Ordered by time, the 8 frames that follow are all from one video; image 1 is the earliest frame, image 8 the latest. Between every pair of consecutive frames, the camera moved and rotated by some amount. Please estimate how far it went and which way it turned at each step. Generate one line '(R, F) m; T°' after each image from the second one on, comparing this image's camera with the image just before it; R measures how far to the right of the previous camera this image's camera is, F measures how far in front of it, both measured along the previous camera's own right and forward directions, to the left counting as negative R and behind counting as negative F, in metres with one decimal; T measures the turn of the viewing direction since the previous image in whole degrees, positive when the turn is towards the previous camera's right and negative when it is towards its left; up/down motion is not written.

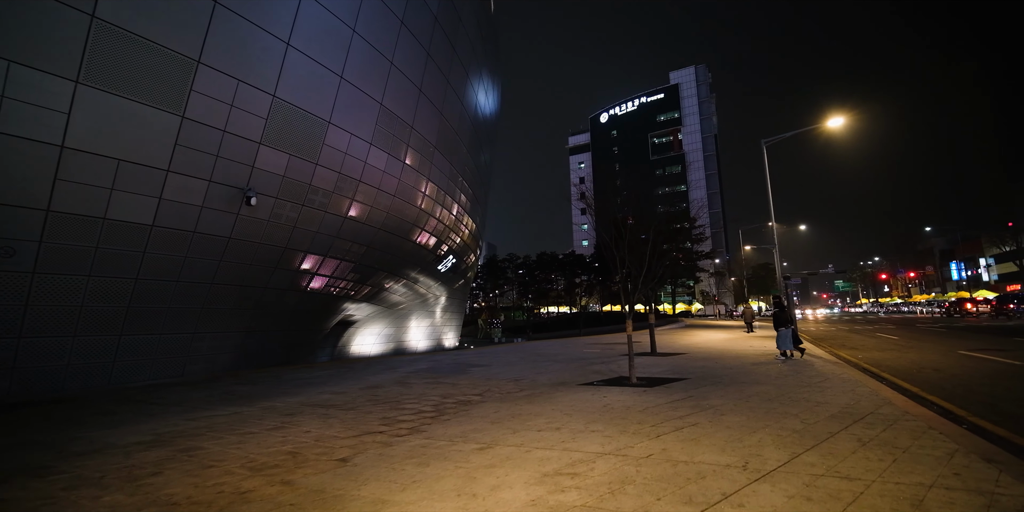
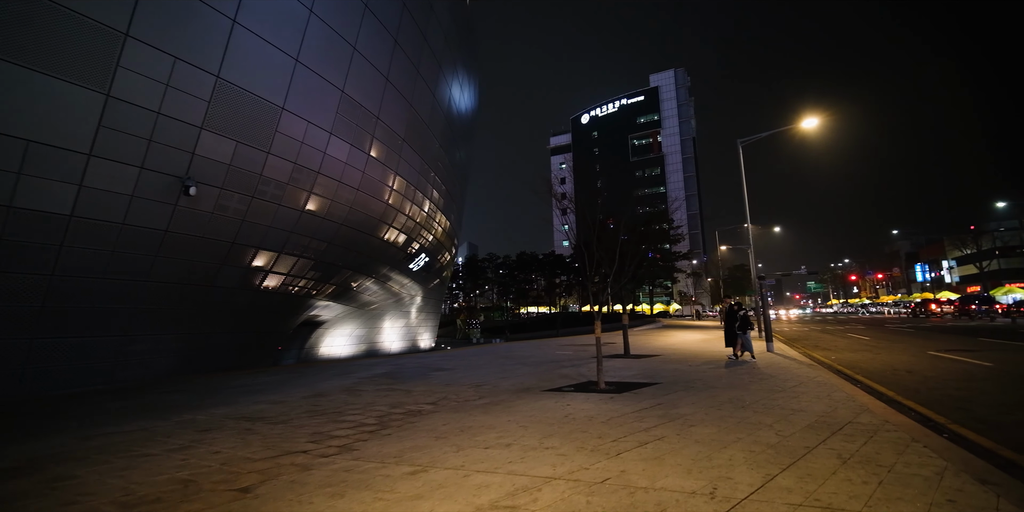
(+0.3, +0.6) m; +2°
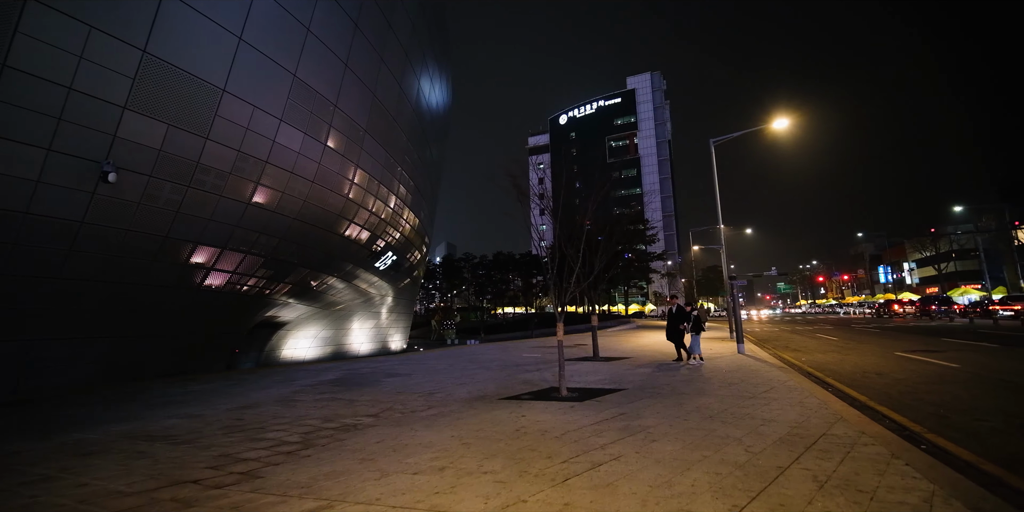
(+0.3, +0.6) m; +3°
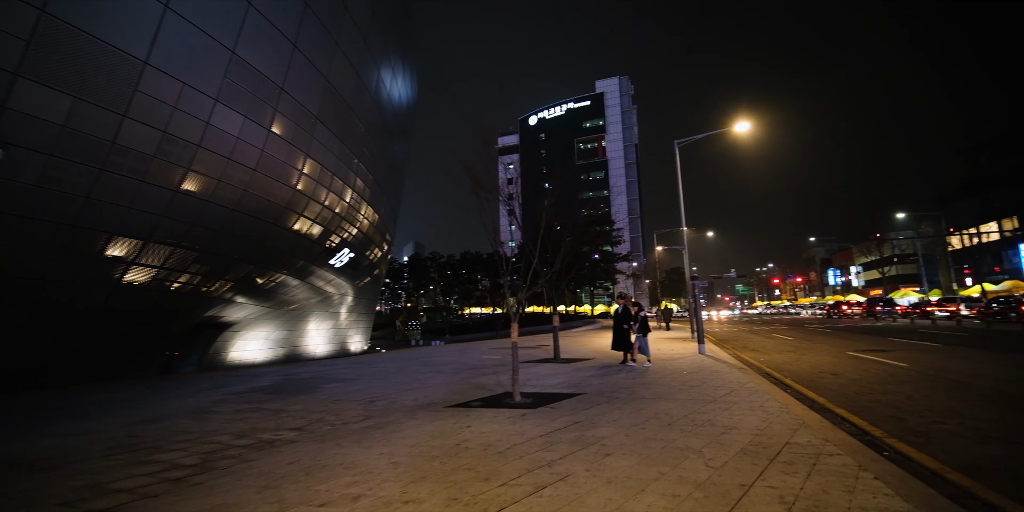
(+0.3, +0.6) m; +4°
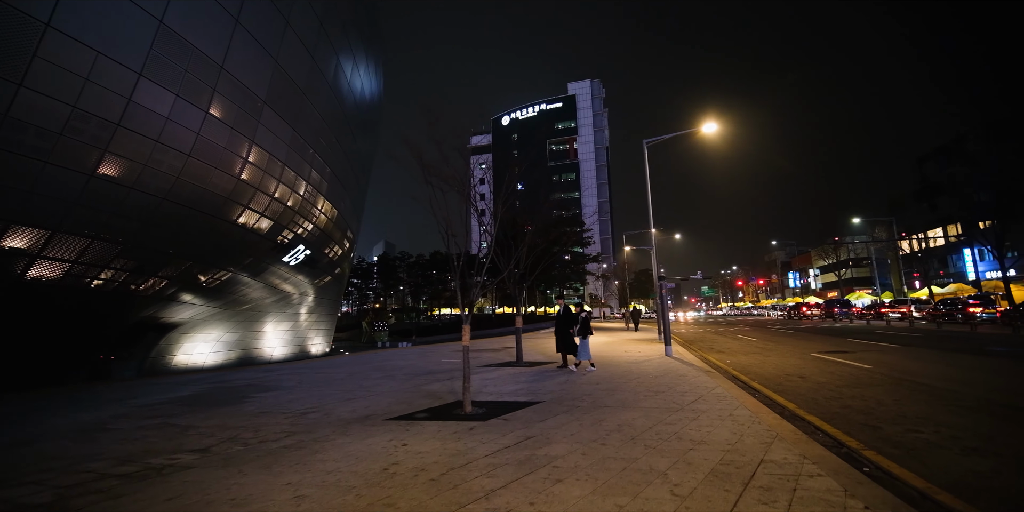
(+0.3, +0.7) m; +3°
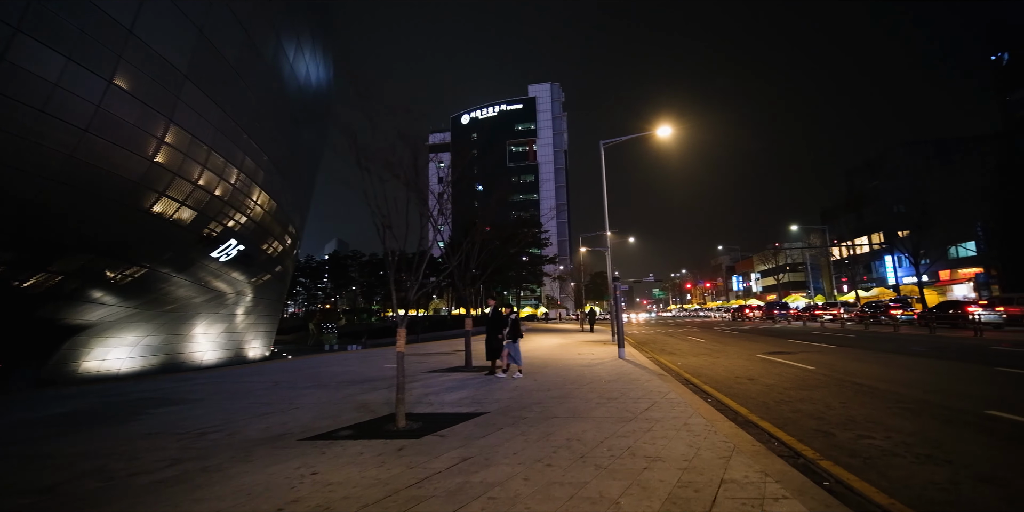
(+0.2, +0.6) m; +5°
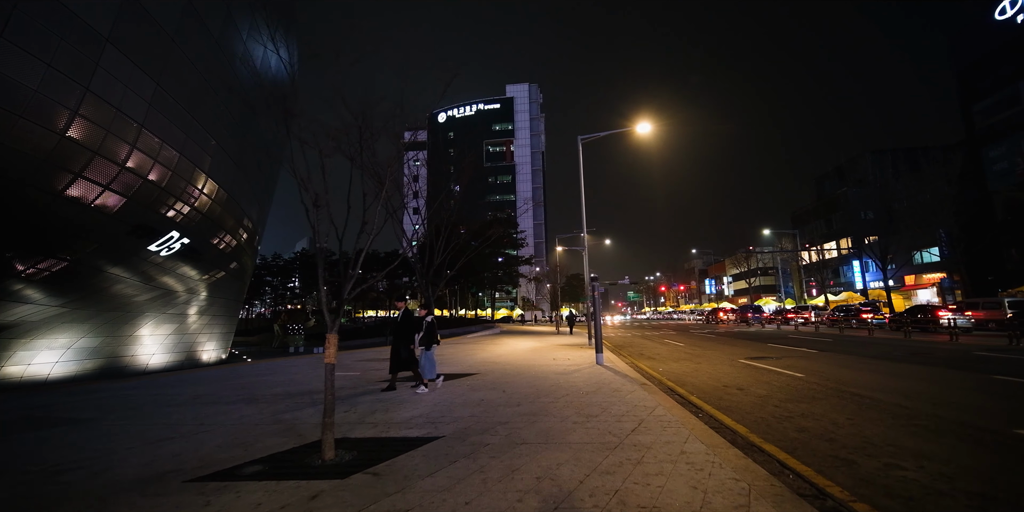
(+0.2, +1.2) m; +3°
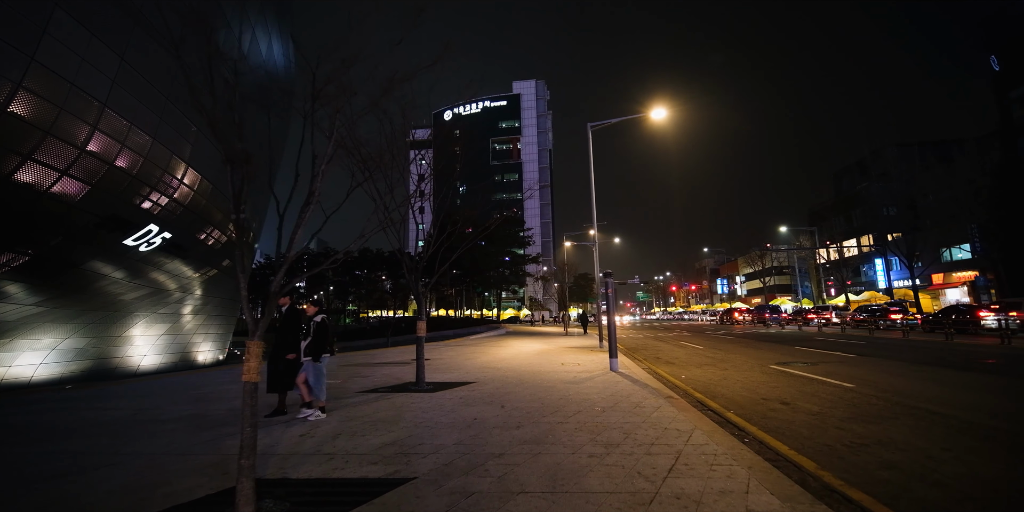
(+0.1, +1.5) m; -1°
